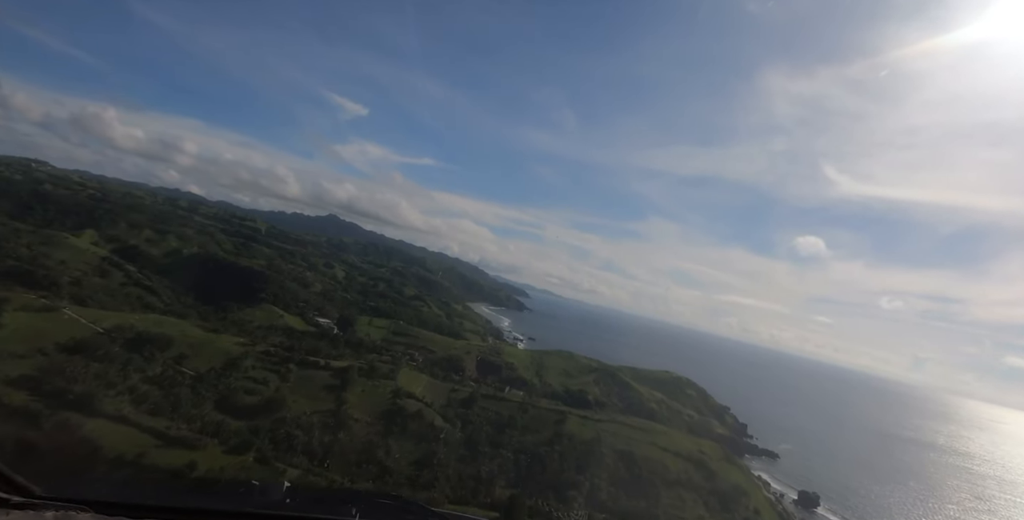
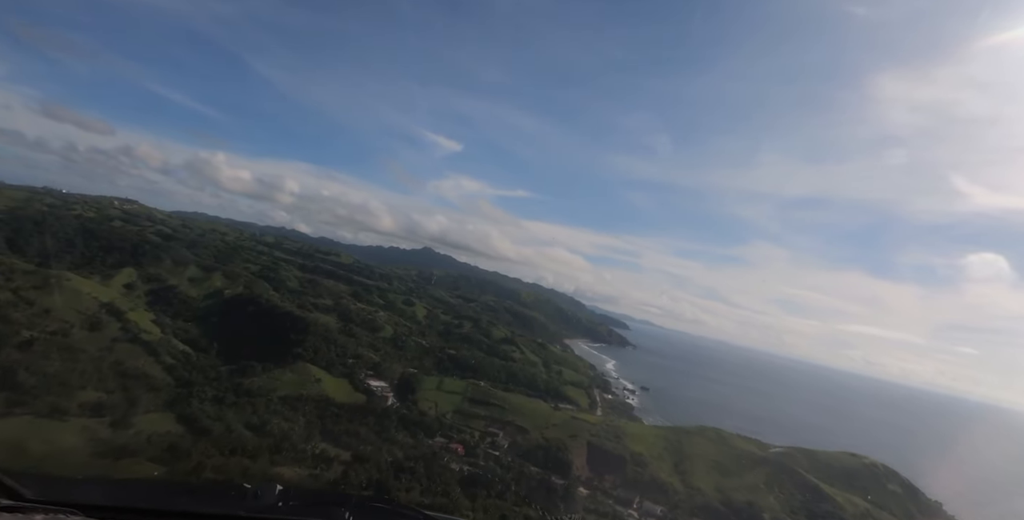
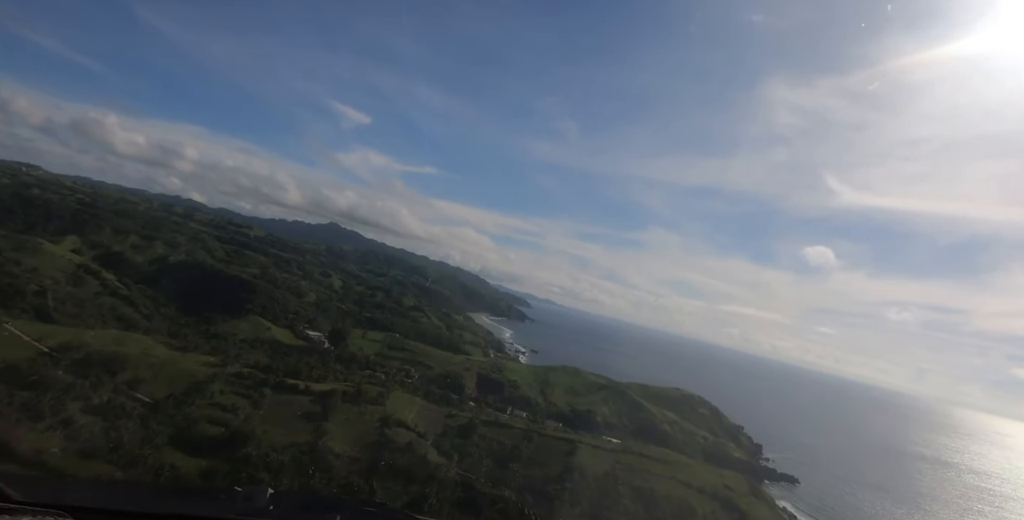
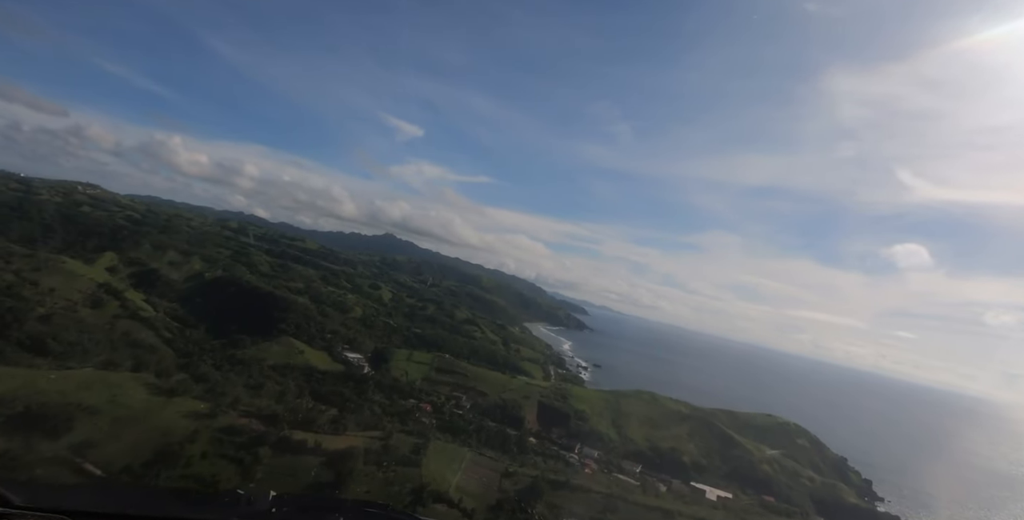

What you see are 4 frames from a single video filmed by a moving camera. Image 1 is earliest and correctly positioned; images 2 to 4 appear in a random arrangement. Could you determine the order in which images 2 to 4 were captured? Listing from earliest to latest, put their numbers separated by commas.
3, 4, 2
